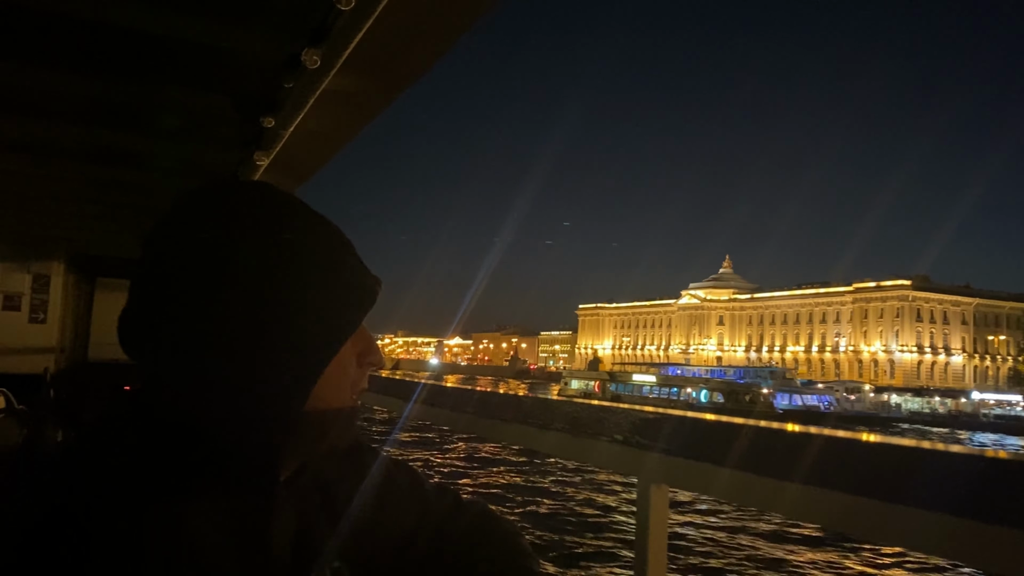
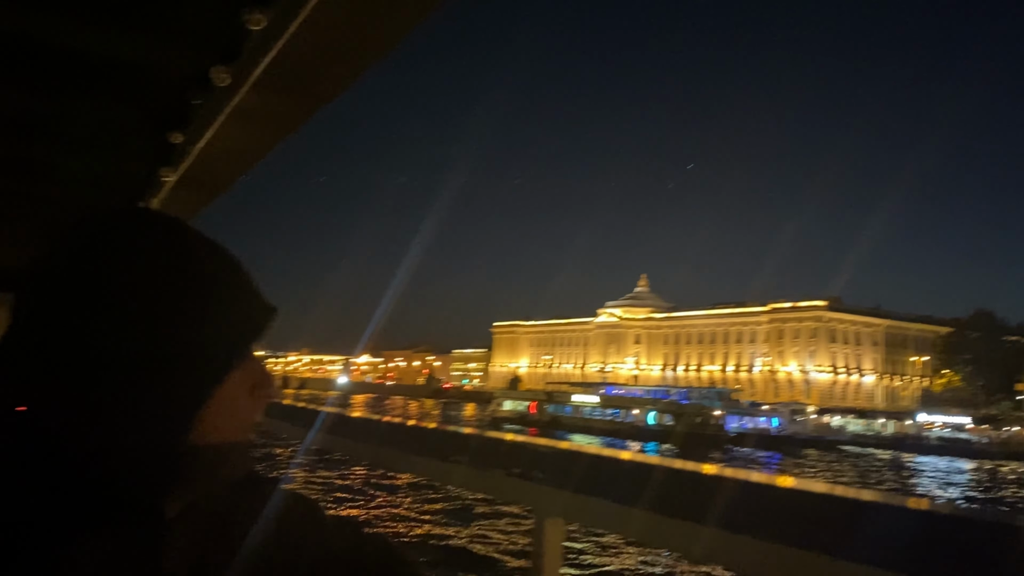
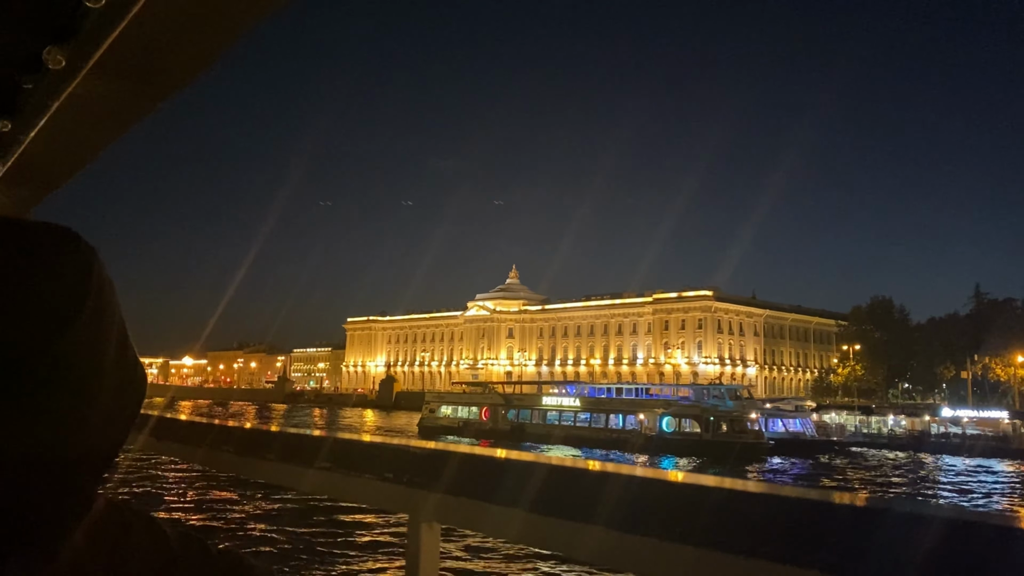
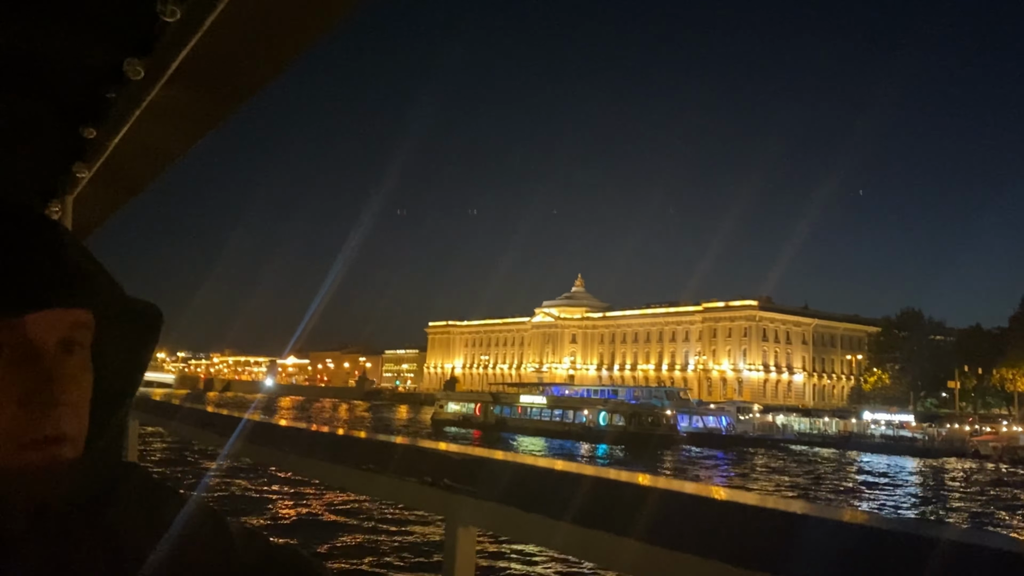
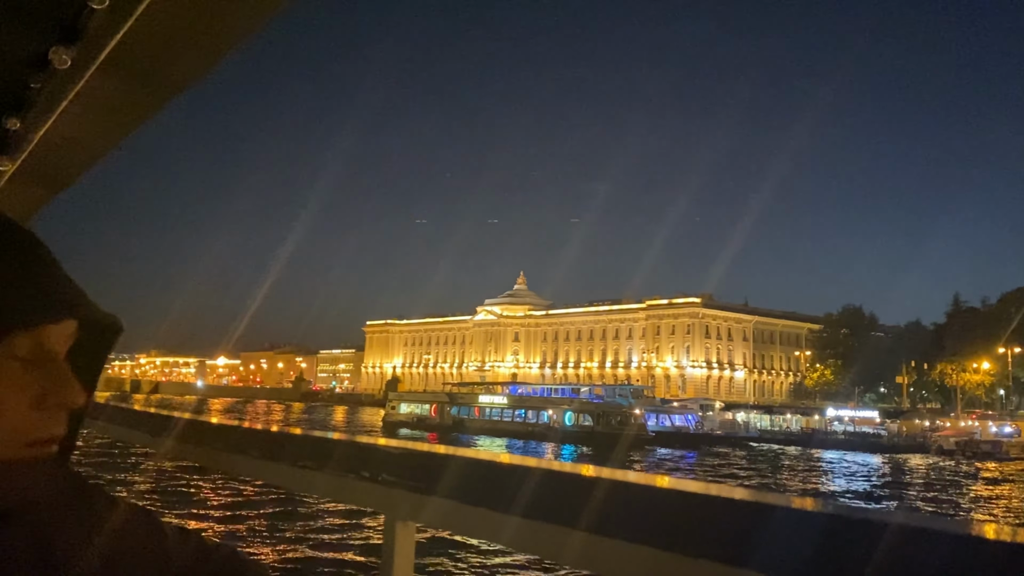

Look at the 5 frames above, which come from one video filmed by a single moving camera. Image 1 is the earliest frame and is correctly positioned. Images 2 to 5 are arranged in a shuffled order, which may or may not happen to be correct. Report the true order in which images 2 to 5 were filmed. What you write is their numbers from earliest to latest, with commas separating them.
2, 4, 5, 3
